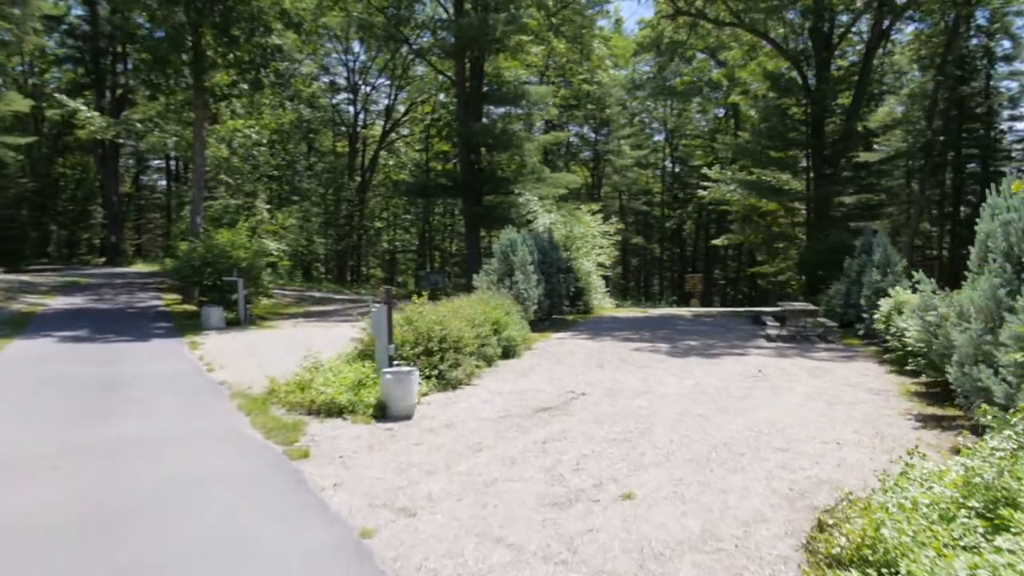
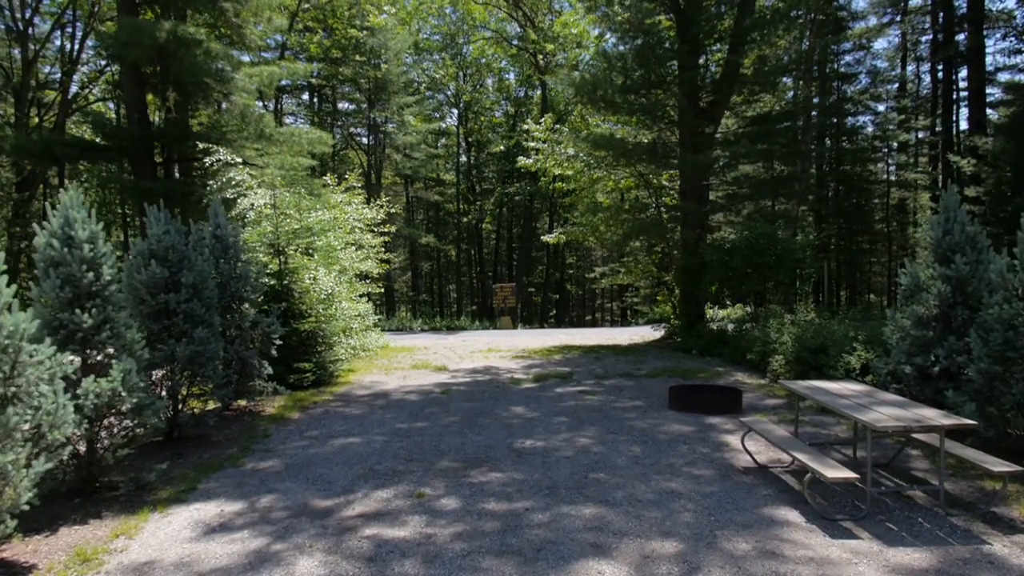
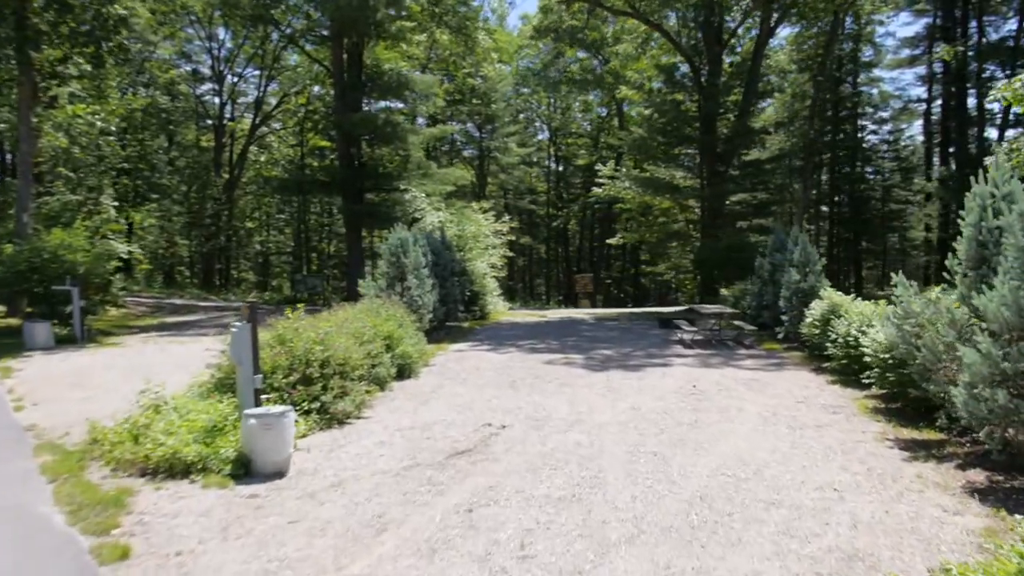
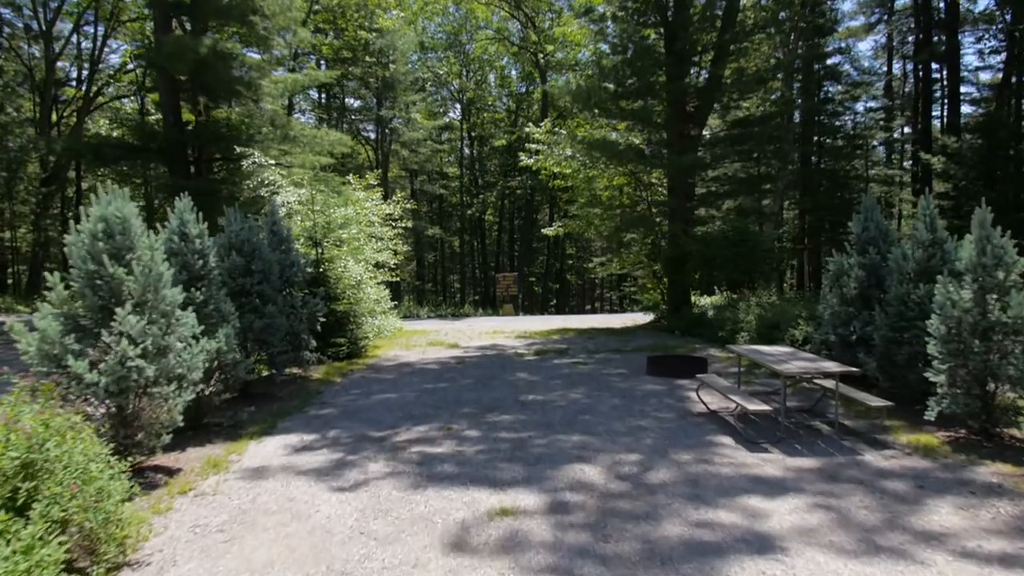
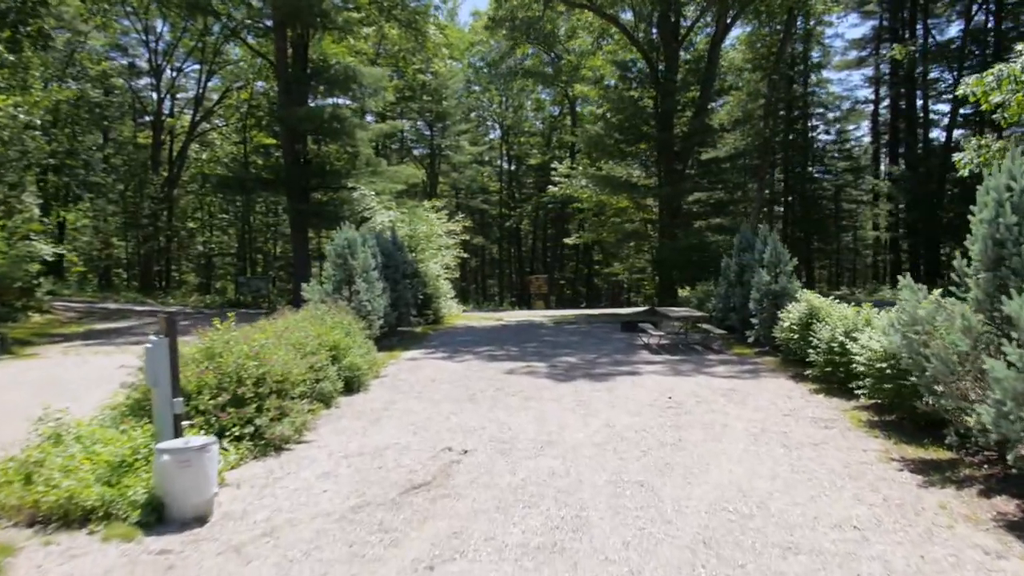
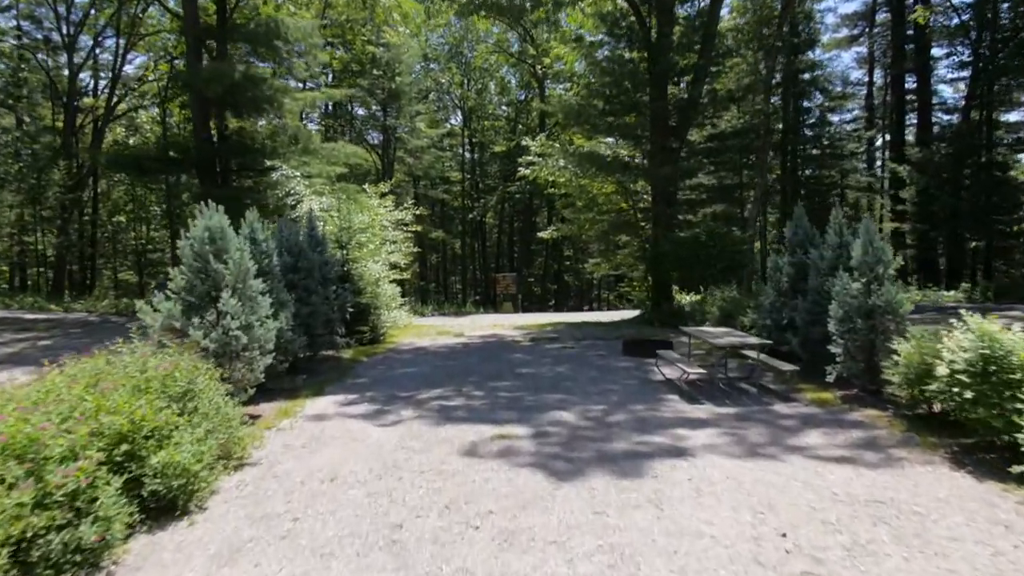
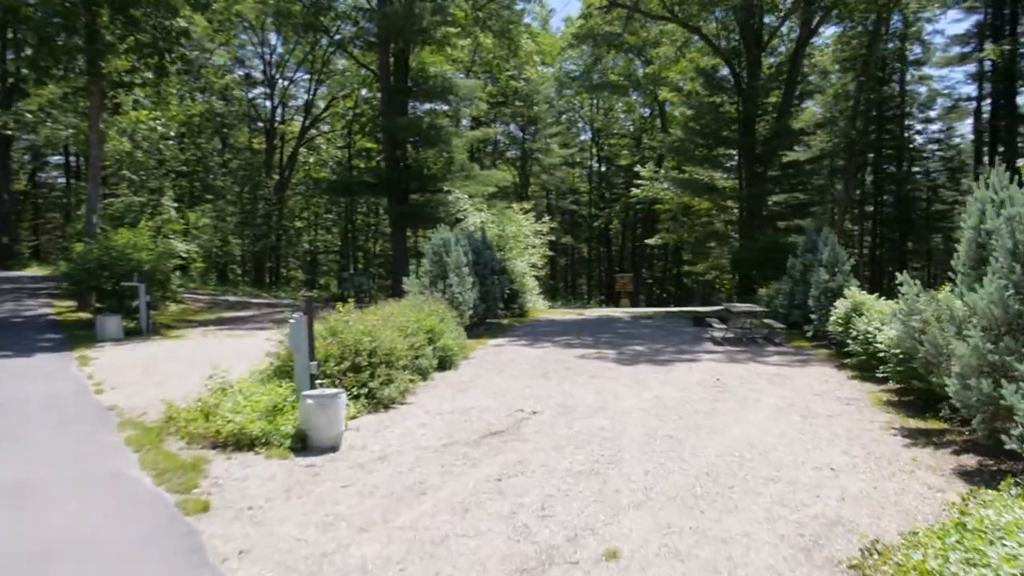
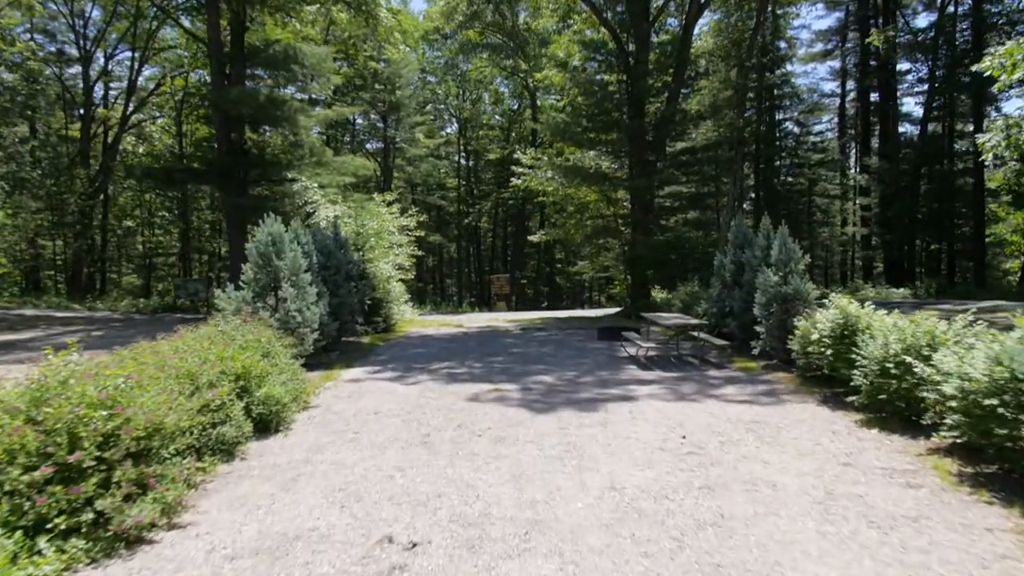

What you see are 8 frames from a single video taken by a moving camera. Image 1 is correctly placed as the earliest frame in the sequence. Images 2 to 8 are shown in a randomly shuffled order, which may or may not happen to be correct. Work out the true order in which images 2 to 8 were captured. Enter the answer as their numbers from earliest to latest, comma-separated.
7, 3, 5, 8, 6, 4, 2
